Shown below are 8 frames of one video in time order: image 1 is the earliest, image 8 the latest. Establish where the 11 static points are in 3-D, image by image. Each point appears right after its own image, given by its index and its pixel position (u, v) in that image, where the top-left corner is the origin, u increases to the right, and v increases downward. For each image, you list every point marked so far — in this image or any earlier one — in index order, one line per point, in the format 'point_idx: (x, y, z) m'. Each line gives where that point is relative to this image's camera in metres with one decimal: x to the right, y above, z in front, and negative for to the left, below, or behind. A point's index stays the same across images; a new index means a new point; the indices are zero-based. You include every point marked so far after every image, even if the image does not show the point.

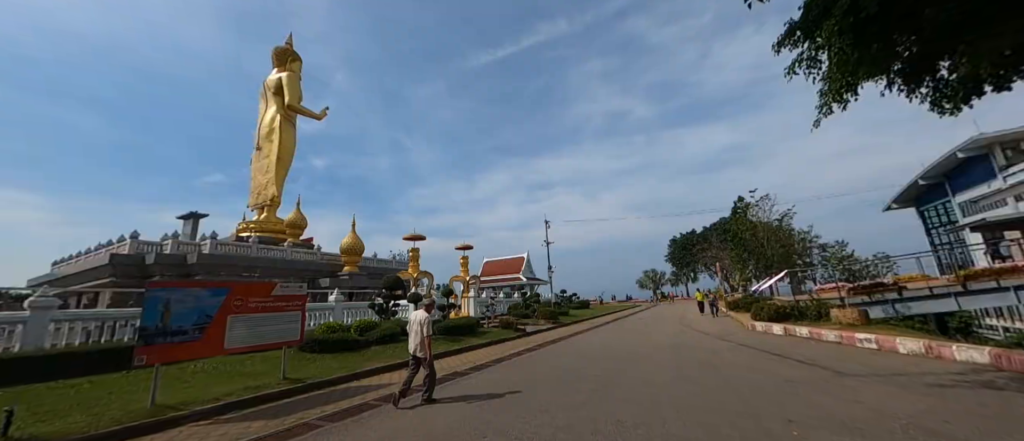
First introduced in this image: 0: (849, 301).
0: (+13.8, -3.2, +14.5) m
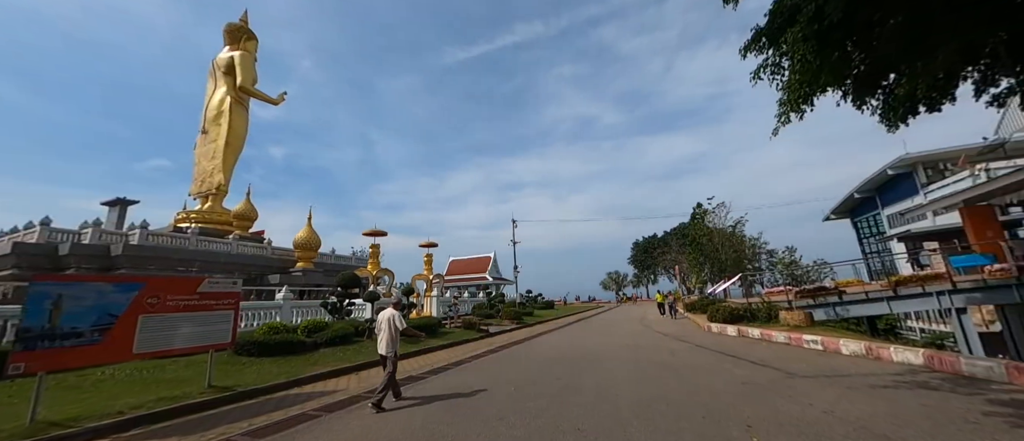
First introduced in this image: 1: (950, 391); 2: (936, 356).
0: (+12.3, -3.6, +15.4) m
1: (+4.9, -1.9, +4.0) m
2: (+6.3, -2.0, +5.3) m
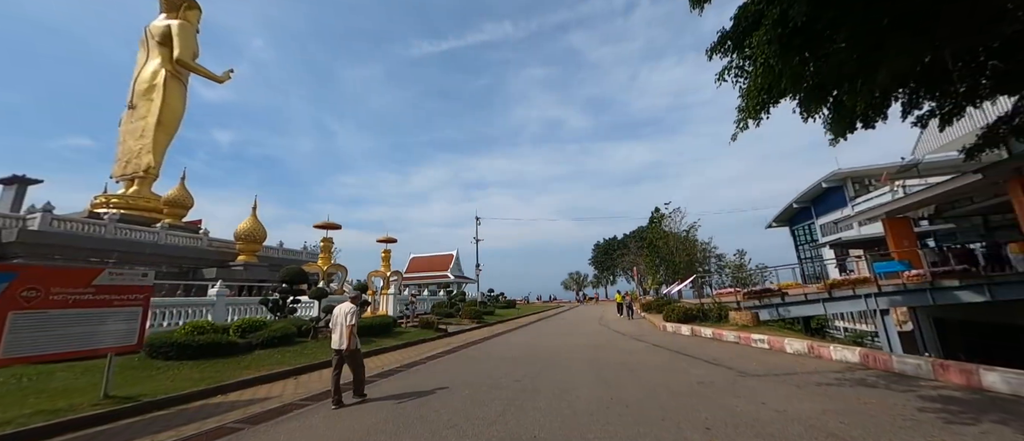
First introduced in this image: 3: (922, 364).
0: (+10.6, -3.8, +16.3) m
1: (+4.4, -2.0, +4.3) m
2: (+5.7, -2.1, +5.6) m
3: (+5.5, -1.9, +4.8) m
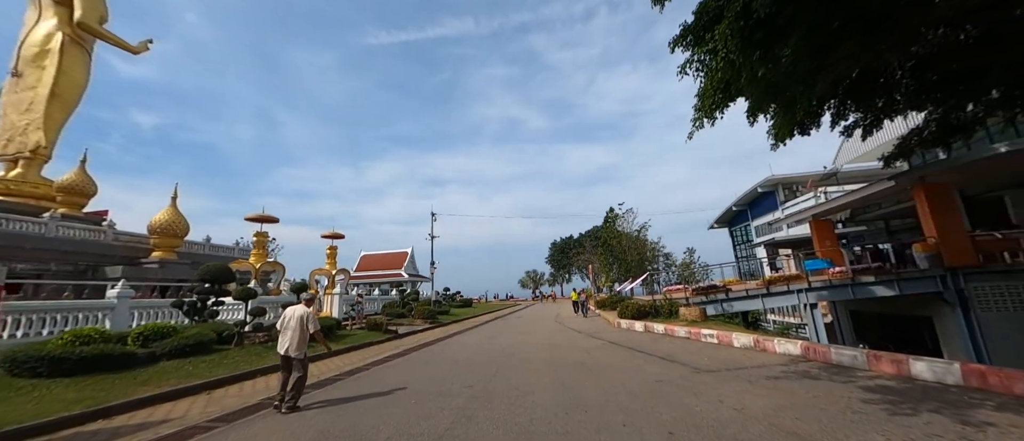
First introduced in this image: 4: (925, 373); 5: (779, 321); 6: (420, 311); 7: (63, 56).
0: (+8.6, -3.8, +17.0) m
1: (+3.9, -1.9, +4.4) m
2: (+4.9, -2.1, +5.9) m
3: (+4.9, -1.9, +5.1) m
4: (+5.0, -1.8, +4.3) m
5: (+14.3, -5.4, +19.3) m
6: (-5.0, -4.9, +19.5) m
7: (-21.3, +7.7, +17.3) m
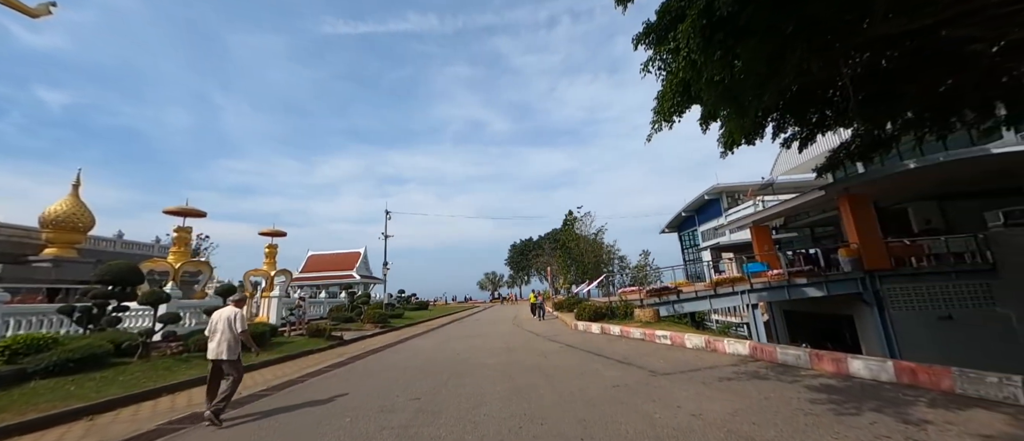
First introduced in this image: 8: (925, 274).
0: (+6.6, -4.0, +17.6) m
1: (+3.3, -2.0, +4.5) m
2: (+4.2, -2.1, +6.1) m
3: (+4.3, -2.0, +5.3) m
4: (+4.4, -1.9, +4.5) m
5: (+11.9, -5.7, +20.4) m
6: (-7.2, -4.8, +18.5) m
7: (-23.0, +8.1, +14.6) m
8: (+15.6, -2.0, +13.7) m
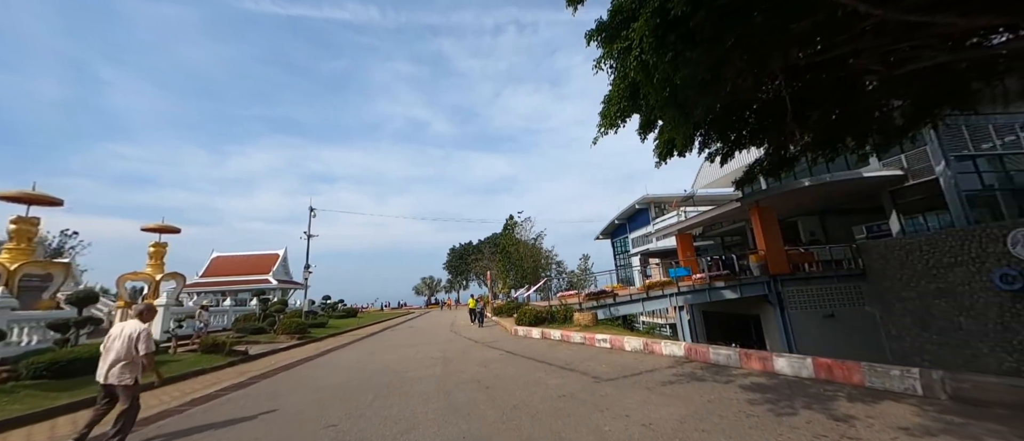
0: (+3.6, -4.3, +18.0) m
1: (+2.6, -2.0, +4.6) m
2: (+3.2, -2.2, +6.3) m
3: (+3.4, -2.1, +5.5) m
4: (+3.6, -2.0, +4.8) m
5: (+8.3, -6.1, +21.7) m
6: (-10.2, -4.7, +16.6) m
7: (-24.8, +8.7, +10.4) m
8: (+13.2, -2.5, +15.7) m
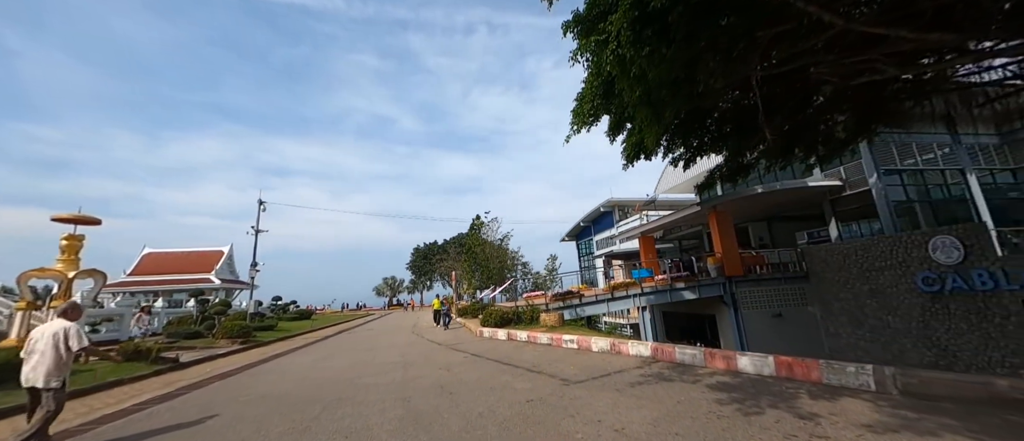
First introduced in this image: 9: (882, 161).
0: (+1.9, -4.3, +18.0) m
1: (+2.1, -2.0, +4.6) m
2: (+2.6, -2.2, +6.3) m
3: (+2.8, -2.1, +5.6) m
4: (+3.2, -2.0, +4.9) m
5: (+6.2, -6.2, +22.1) m
6: (-11.8, -4.5, +15.3) m
7: (-25.4, +9.2, +7.8) m
8: (+11.7, -2.7, +16.6) m
9: (+16.1, +2.6, +15.7) m
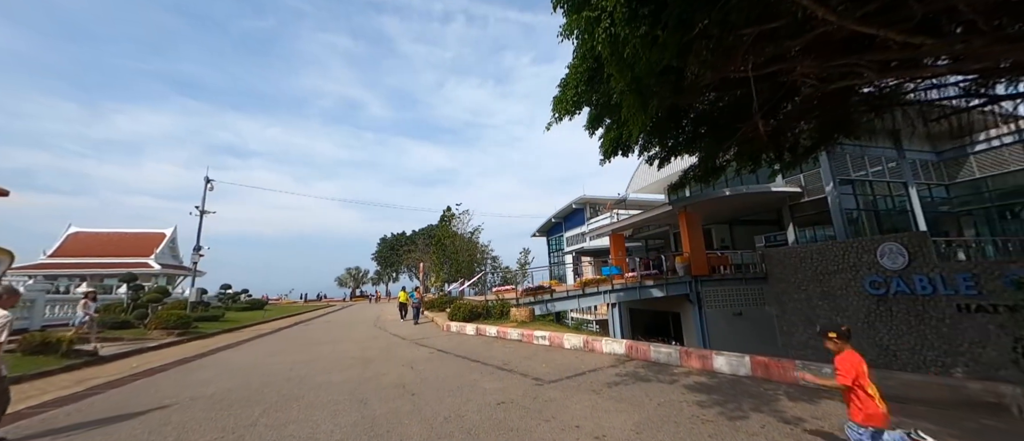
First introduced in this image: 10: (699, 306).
0: (+0.4, -4.0, +17.8) m
1: (+1.8, -1.9, +4.4) m
2: (+2.0, -2.1, +6.2) m
3: (+2.4, -2.0, +5.4) m
4: (+2.8, -1.9, +4.8) m
5: (+4.3, -6.0, +22.2) m
6: (-13.0, -3.7, +14.0) m
7: (-25.5, +10.4, +5.4) m
8: (+10.3, -2.8, +17.1) m
9: (+15.0, +2.3, +16.5) m
10: (+8.8, -4.1, +16.9) m
